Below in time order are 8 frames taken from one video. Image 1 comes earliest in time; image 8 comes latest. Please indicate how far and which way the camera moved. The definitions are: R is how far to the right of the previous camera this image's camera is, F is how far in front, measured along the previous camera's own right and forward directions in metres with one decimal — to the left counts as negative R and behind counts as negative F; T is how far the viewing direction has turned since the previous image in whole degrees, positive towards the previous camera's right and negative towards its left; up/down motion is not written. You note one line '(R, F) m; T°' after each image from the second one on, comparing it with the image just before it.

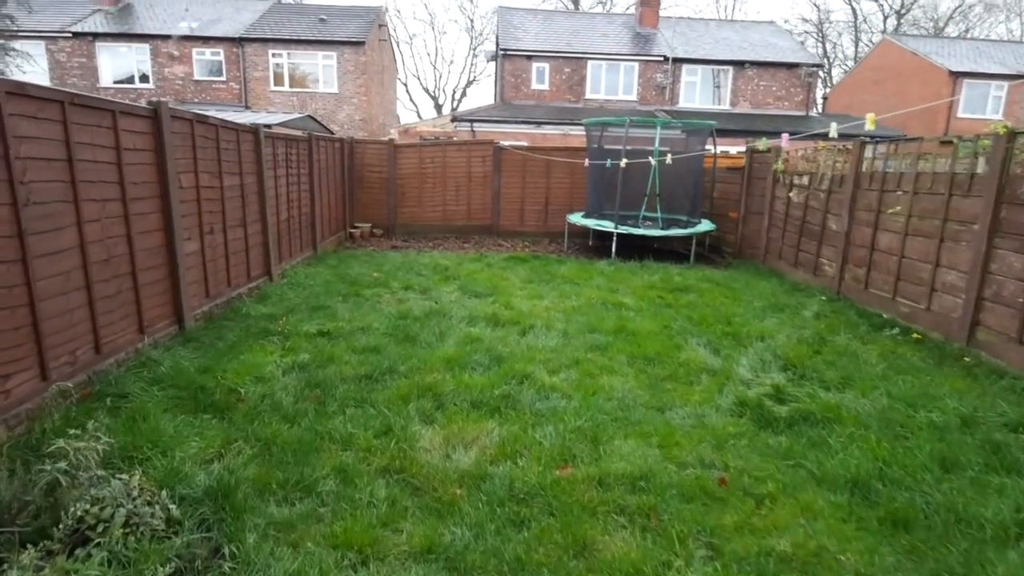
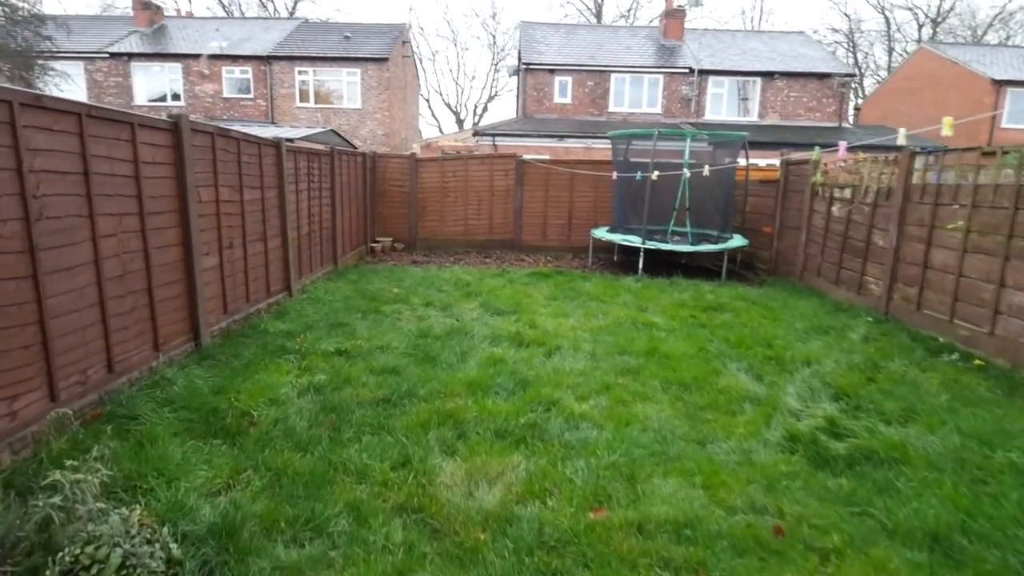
(0.0, +0.2) m; -2°
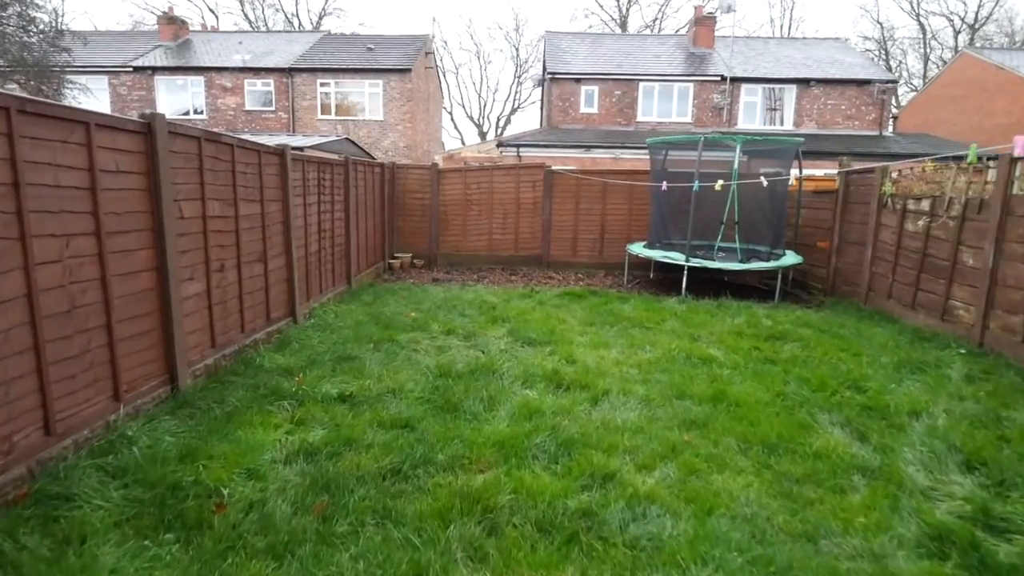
(-0.1, +0.7) m; -2°
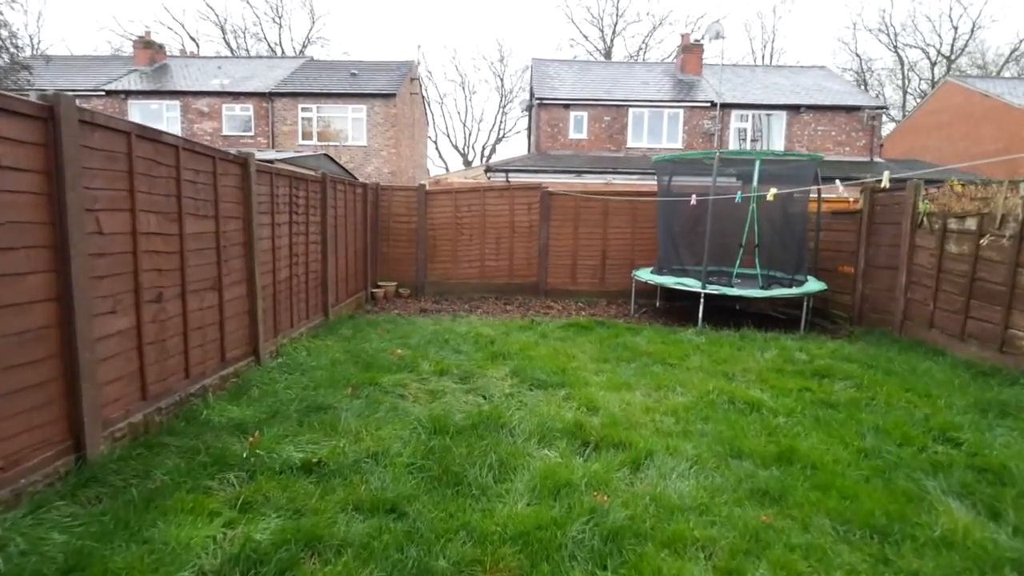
(-0.2, +0.7) m; +2°
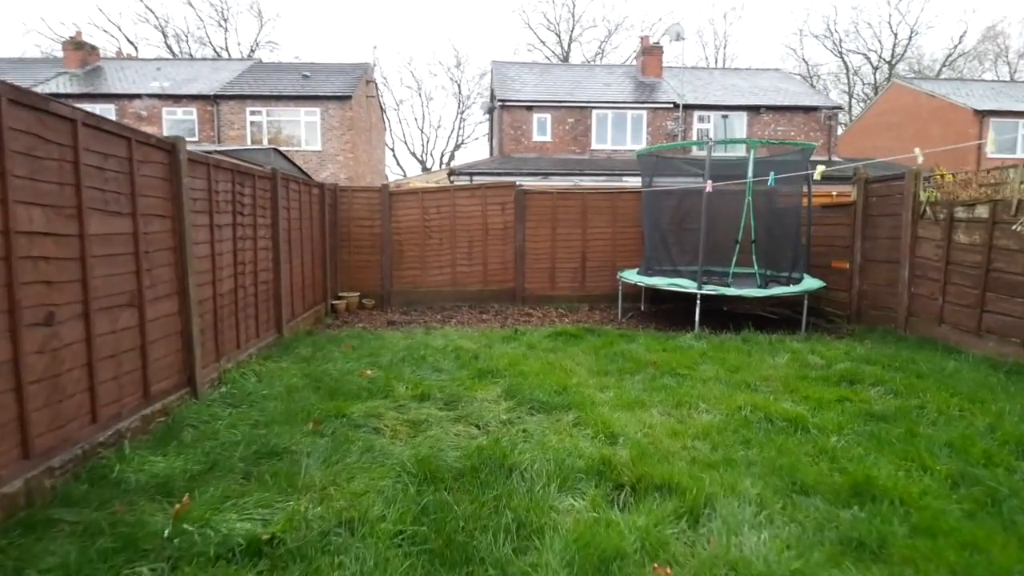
(-0.2, +0.6) m; +4°
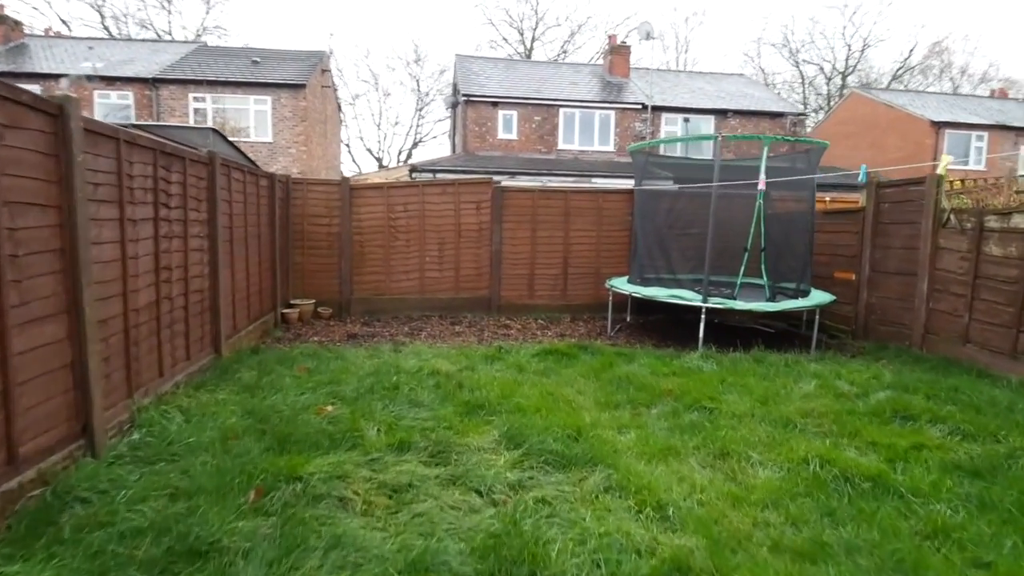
(-0.3, +0.8) m; +4°
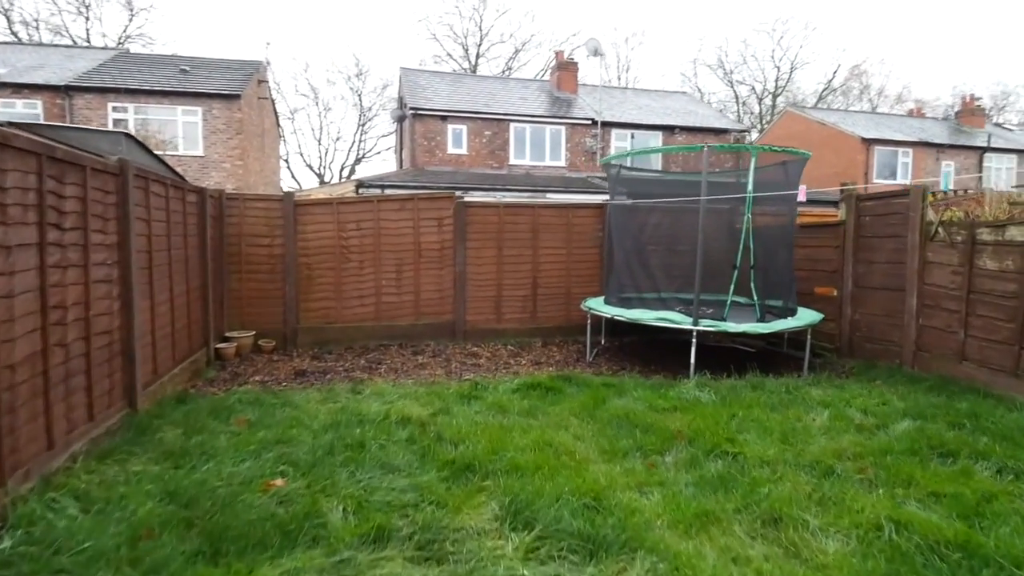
(-0.2, +0.6) m; +5°
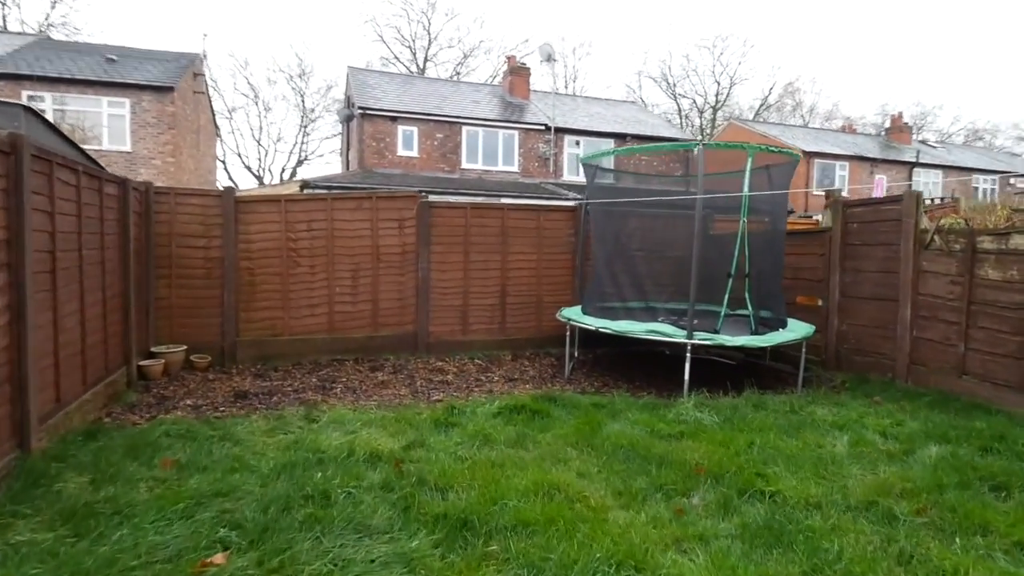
(-0.3, +0.6) m; +5°
